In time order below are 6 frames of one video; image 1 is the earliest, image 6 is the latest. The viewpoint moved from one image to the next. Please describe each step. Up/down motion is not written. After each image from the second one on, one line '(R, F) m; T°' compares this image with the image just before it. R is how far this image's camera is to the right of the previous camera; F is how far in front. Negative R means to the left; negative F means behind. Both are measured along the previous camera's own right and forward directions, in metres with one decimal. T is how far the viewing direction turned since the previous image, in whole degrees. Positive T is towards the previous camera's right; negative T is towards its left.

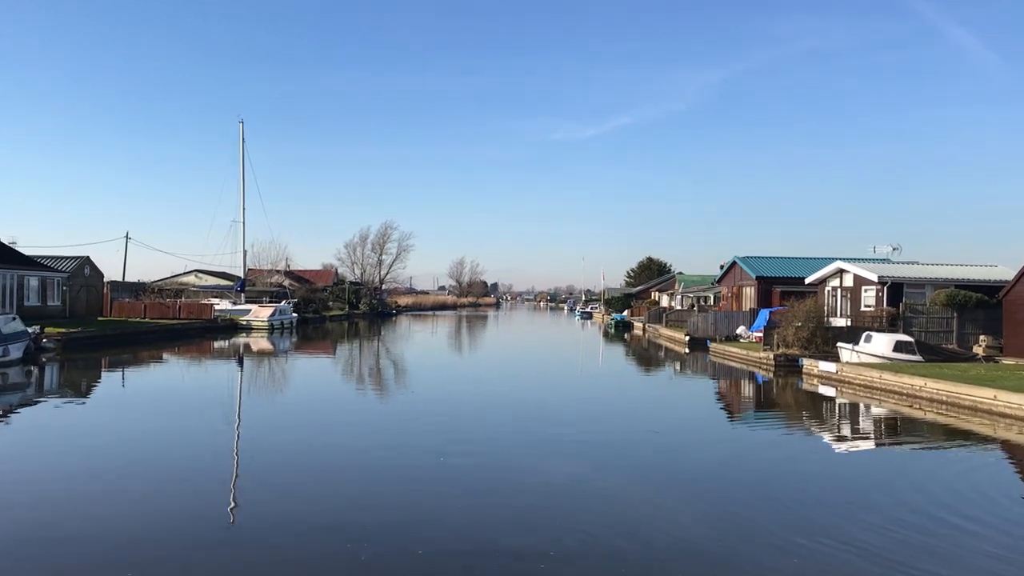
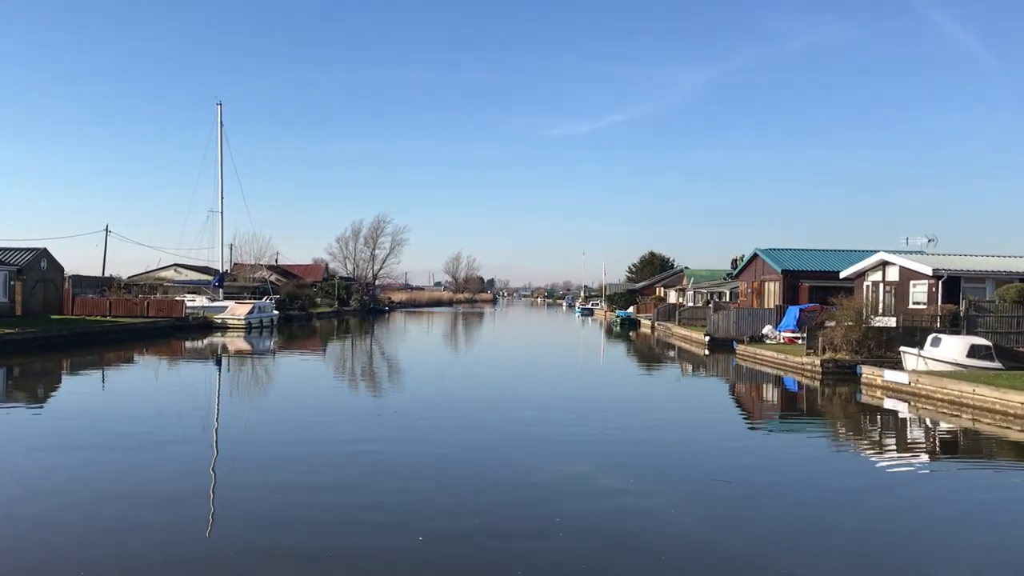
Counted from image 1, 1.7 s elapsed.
(-0.1, +2.0) m; 0°
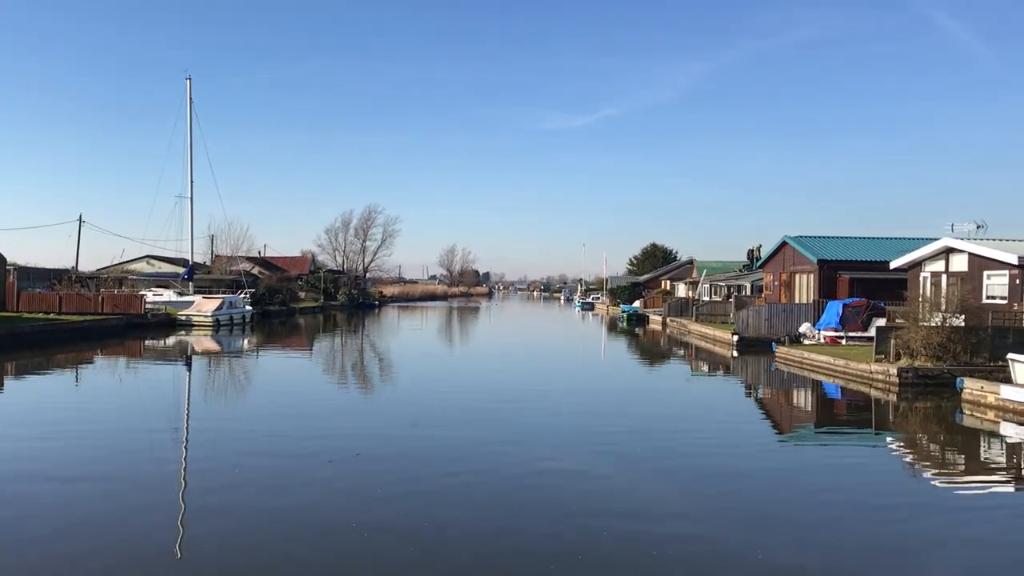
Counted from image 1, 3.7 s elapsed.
(-0.1, +2.3) m; 0°
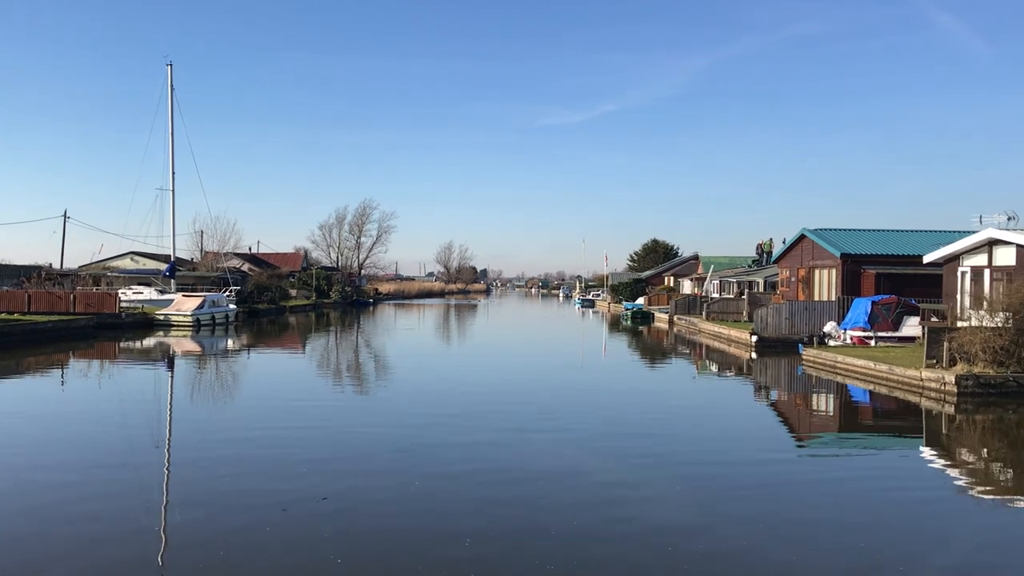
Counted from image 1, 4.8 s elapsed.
(-0.1, +1.2) m; 0°
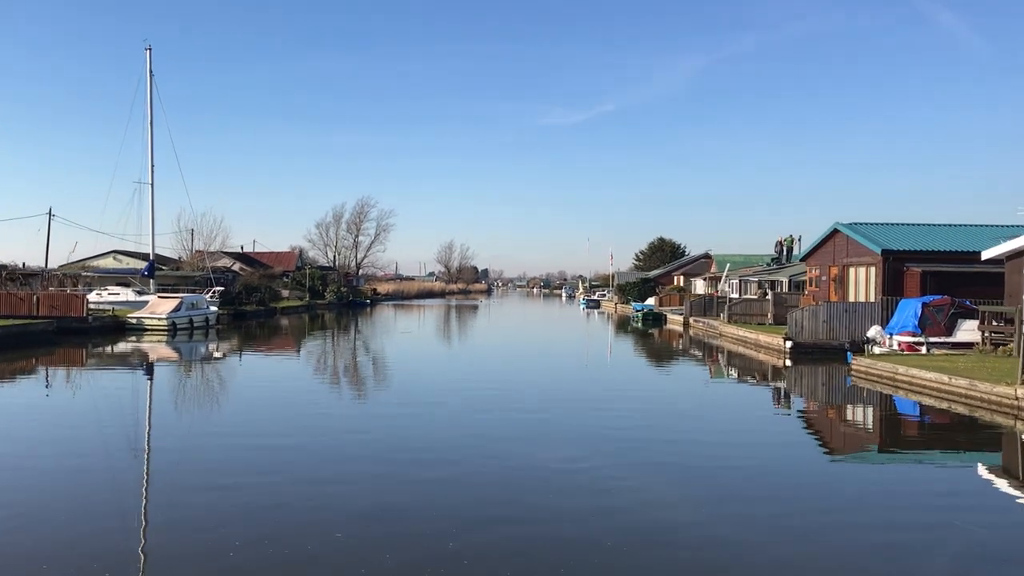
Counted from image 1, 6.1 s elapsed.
(-0.1, +1.5) m; 0°
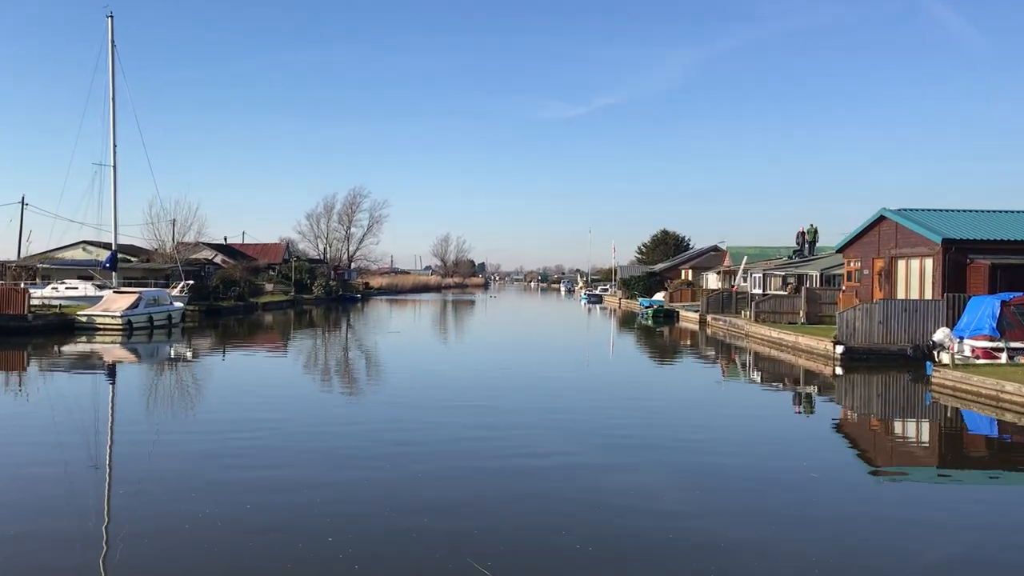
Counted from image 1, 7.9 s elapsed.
(-0.1, +2.0) m; 0°
